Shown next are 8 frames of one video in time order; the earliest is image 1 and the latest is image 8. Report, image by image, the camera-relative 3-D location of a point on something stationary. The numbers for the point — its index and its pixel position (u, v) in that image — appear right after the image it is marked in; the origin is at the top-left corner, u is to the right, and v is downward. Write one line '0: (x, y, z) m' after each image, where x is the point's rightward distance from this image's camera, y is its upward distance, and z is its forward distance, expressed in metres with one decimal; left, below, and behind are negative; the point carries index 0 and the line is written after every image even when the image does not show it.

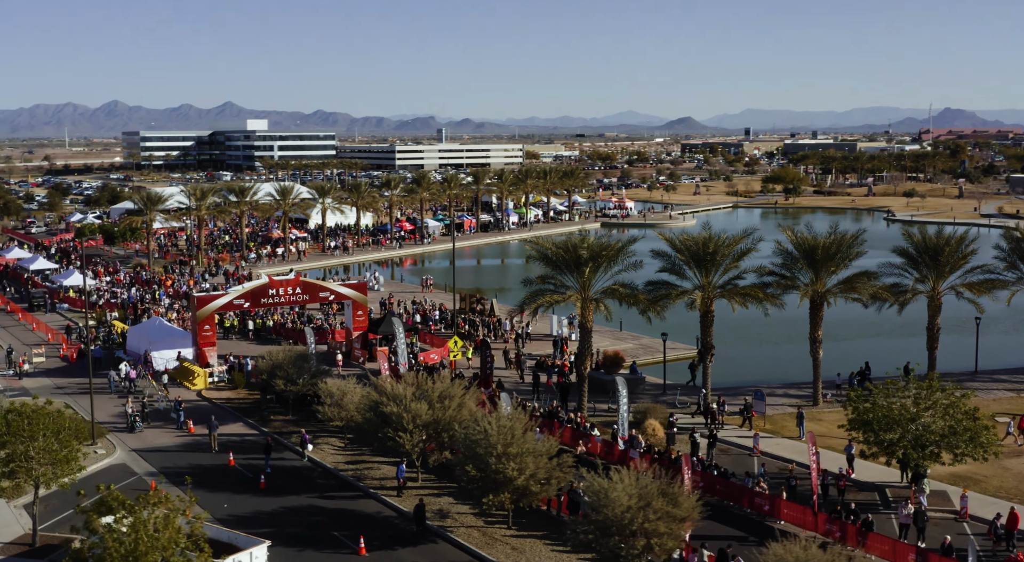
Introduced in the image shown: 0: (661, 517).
0: (+2.8, -4.5, +19.7) m
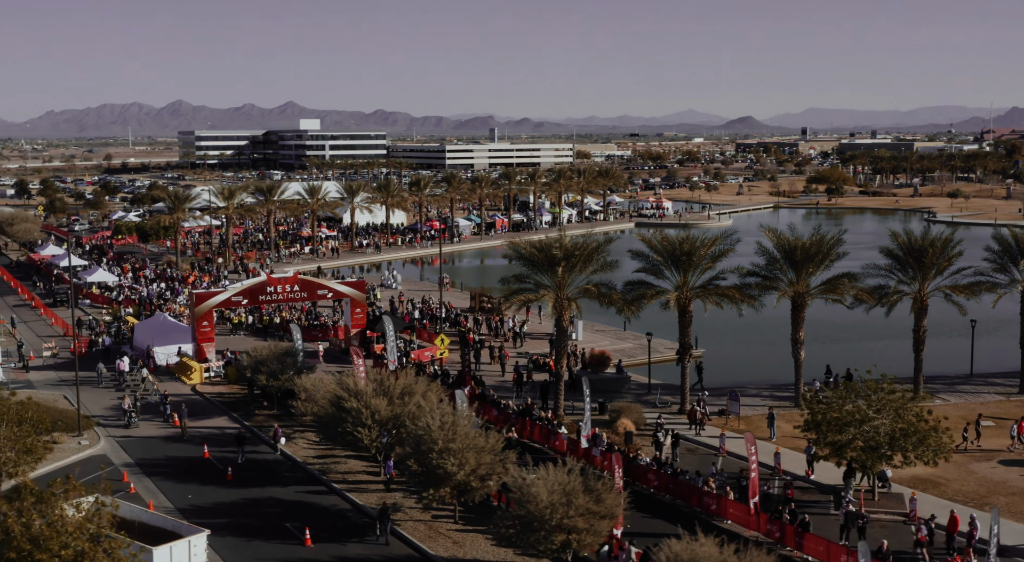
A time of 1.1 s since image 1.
0: (+1.3, -4.5, +20.0) m
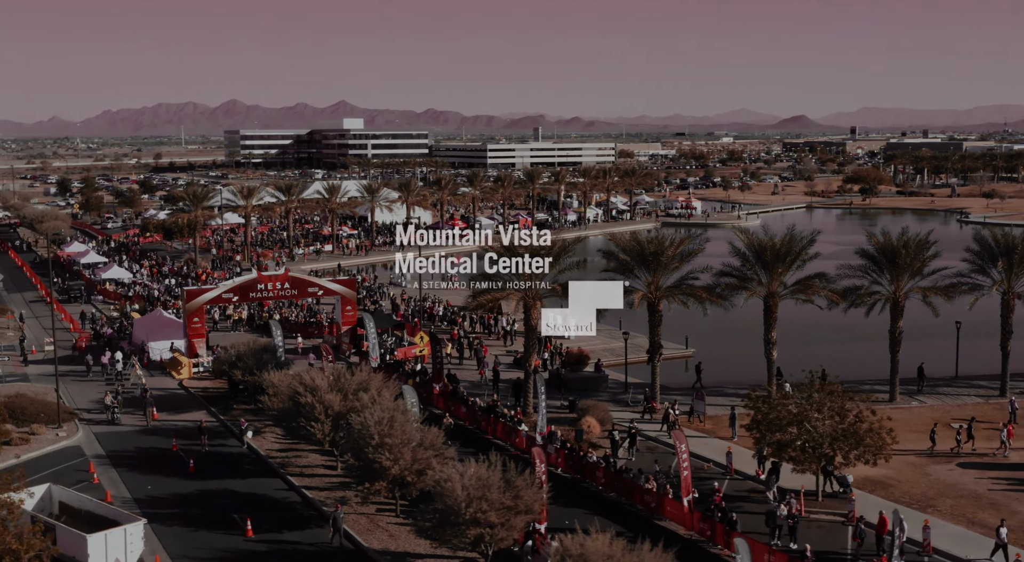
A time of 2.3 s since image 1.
0: (-0.3, -4.5, +20.3) m
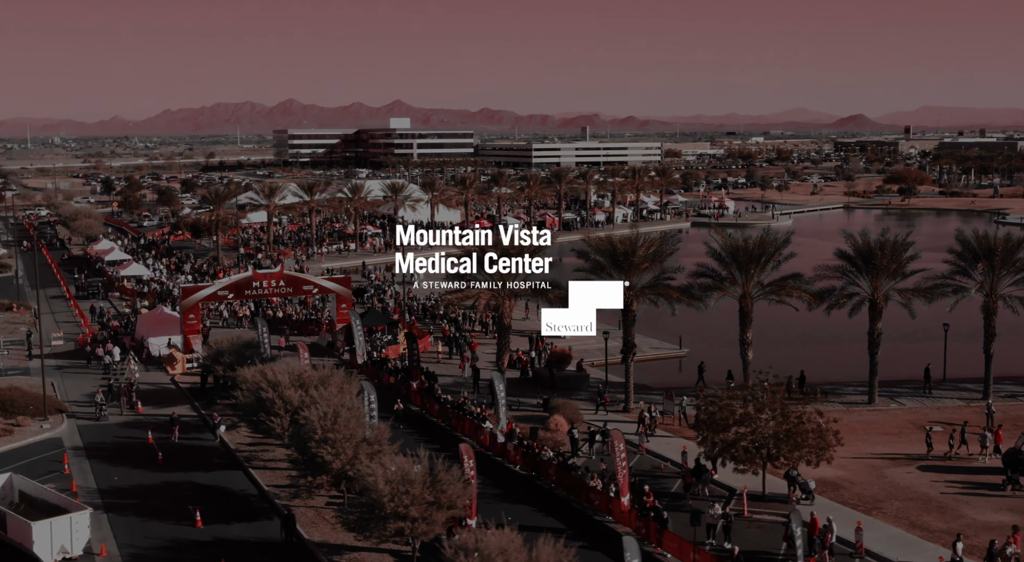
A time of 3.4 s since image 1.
0: (-1.9, -4.5, +20.7) m
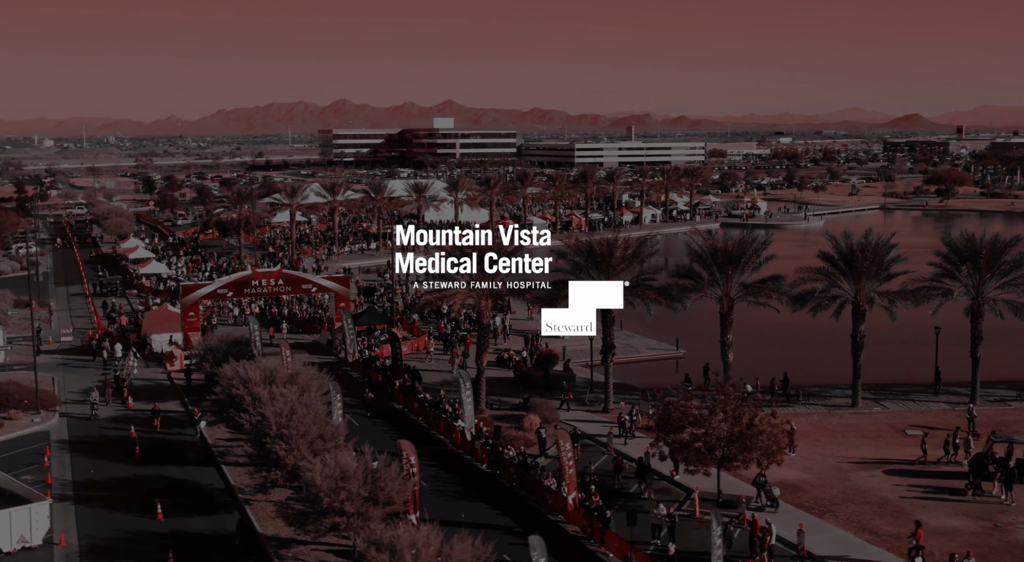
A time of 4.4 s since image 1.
0: (-3.2, -4.4, +21.0) m
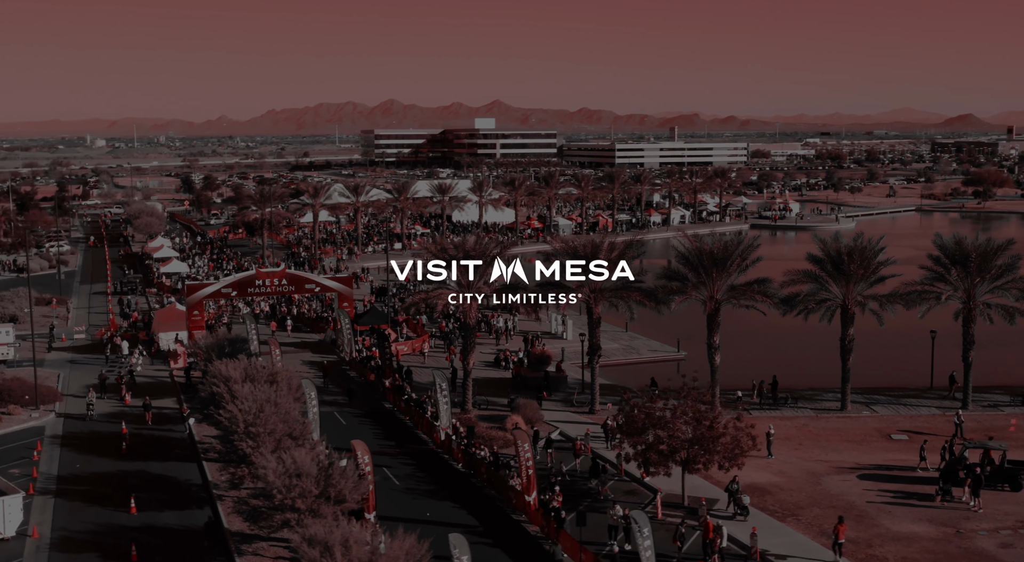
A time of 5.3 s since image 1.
0: (-4.3, -4.5, +21.4) m
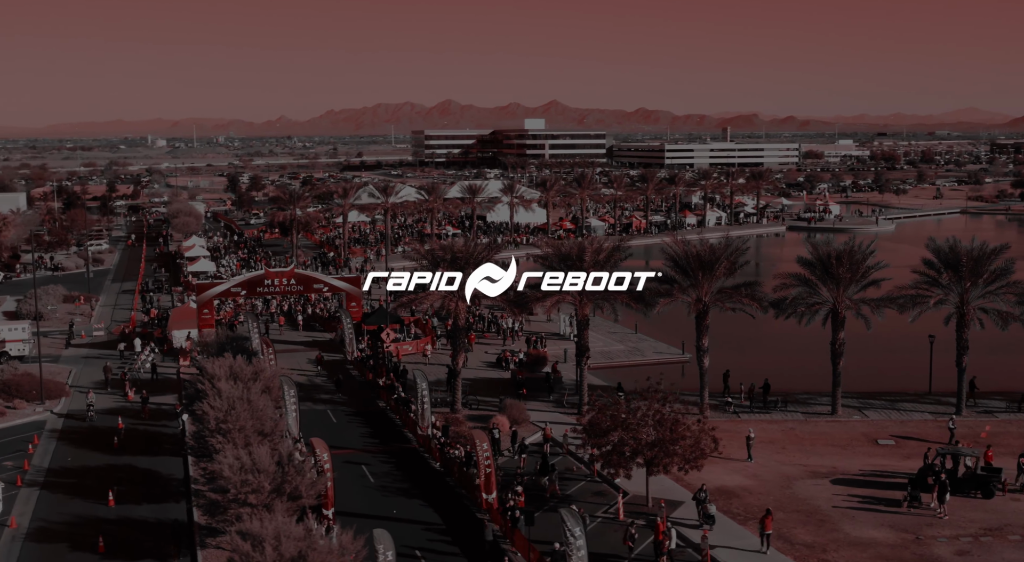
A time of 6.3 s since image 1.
0: (-5.3, -4.5, +22.0) m
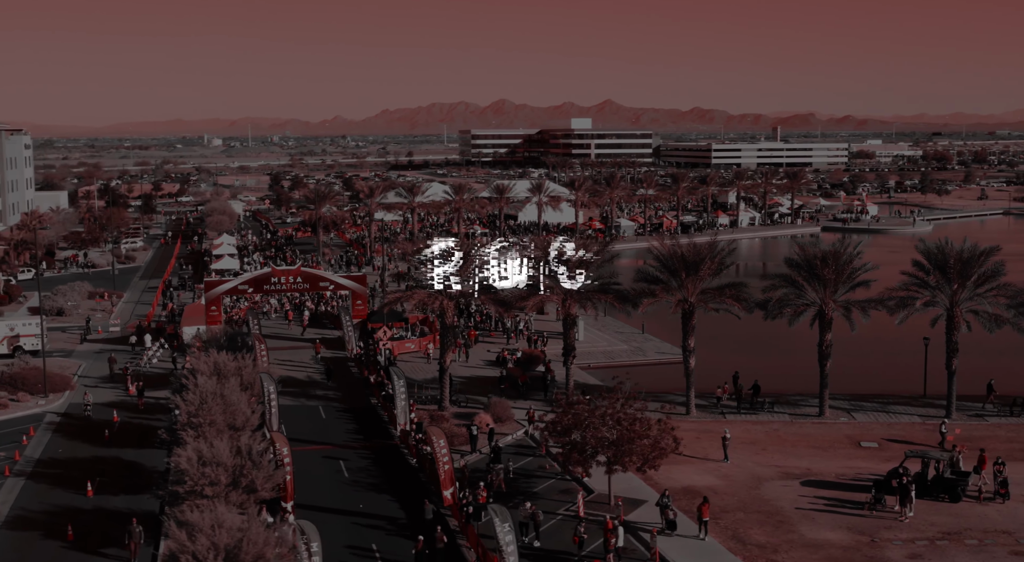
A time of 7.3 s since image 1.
0: (-6.4, -4.4, +22.5) m
